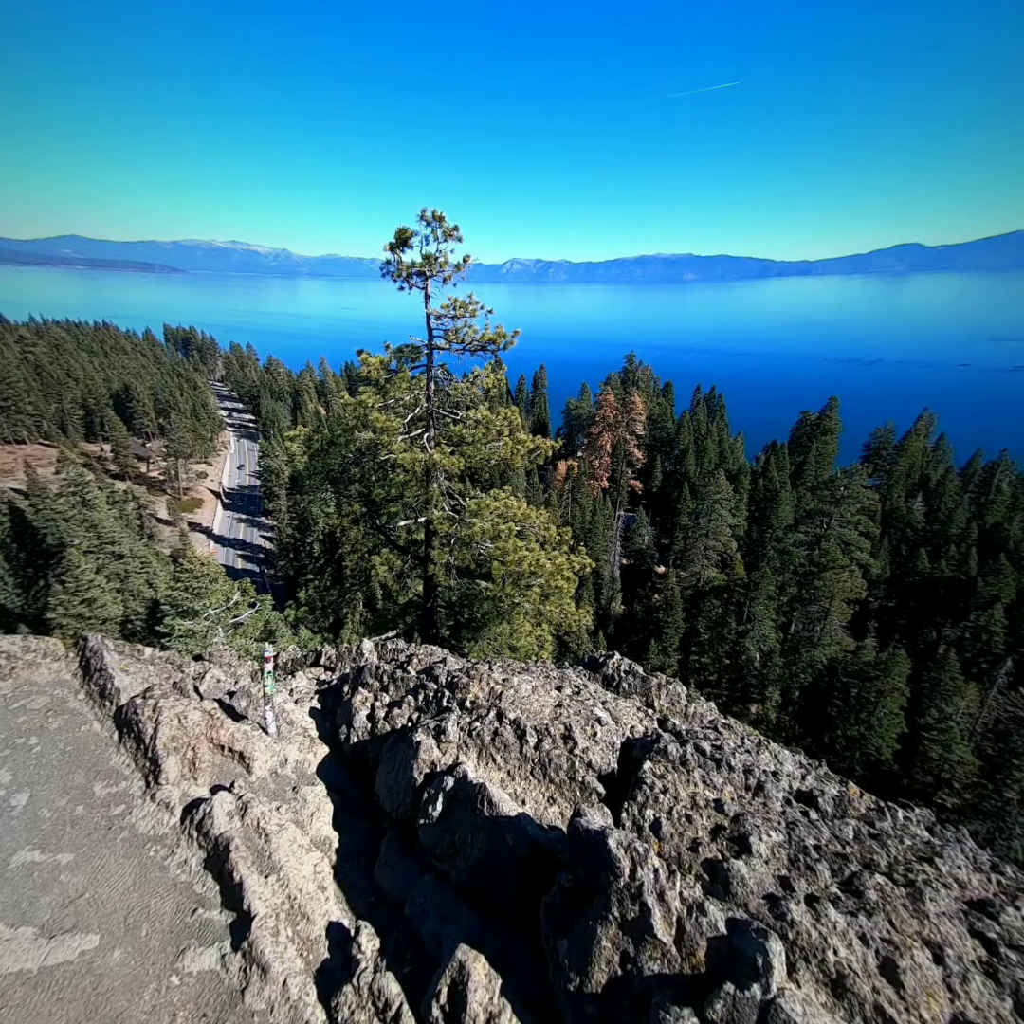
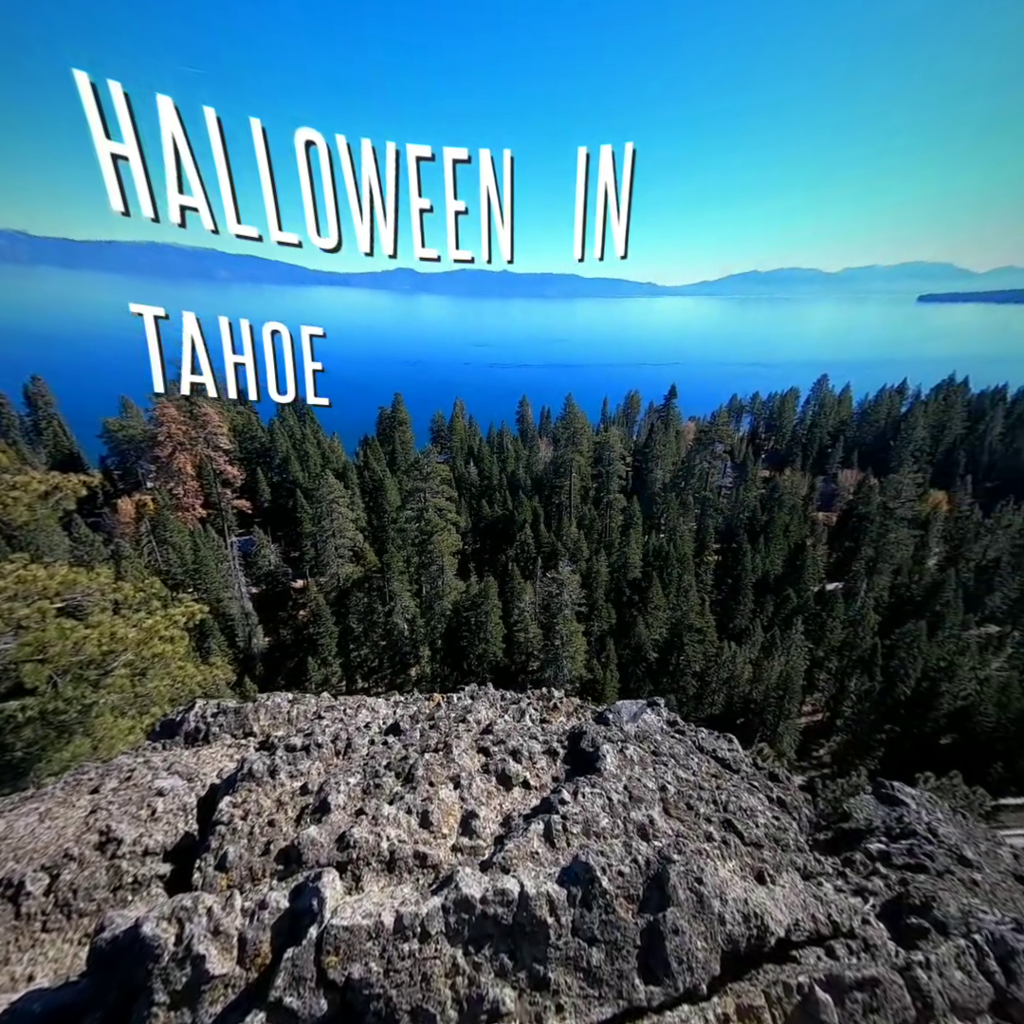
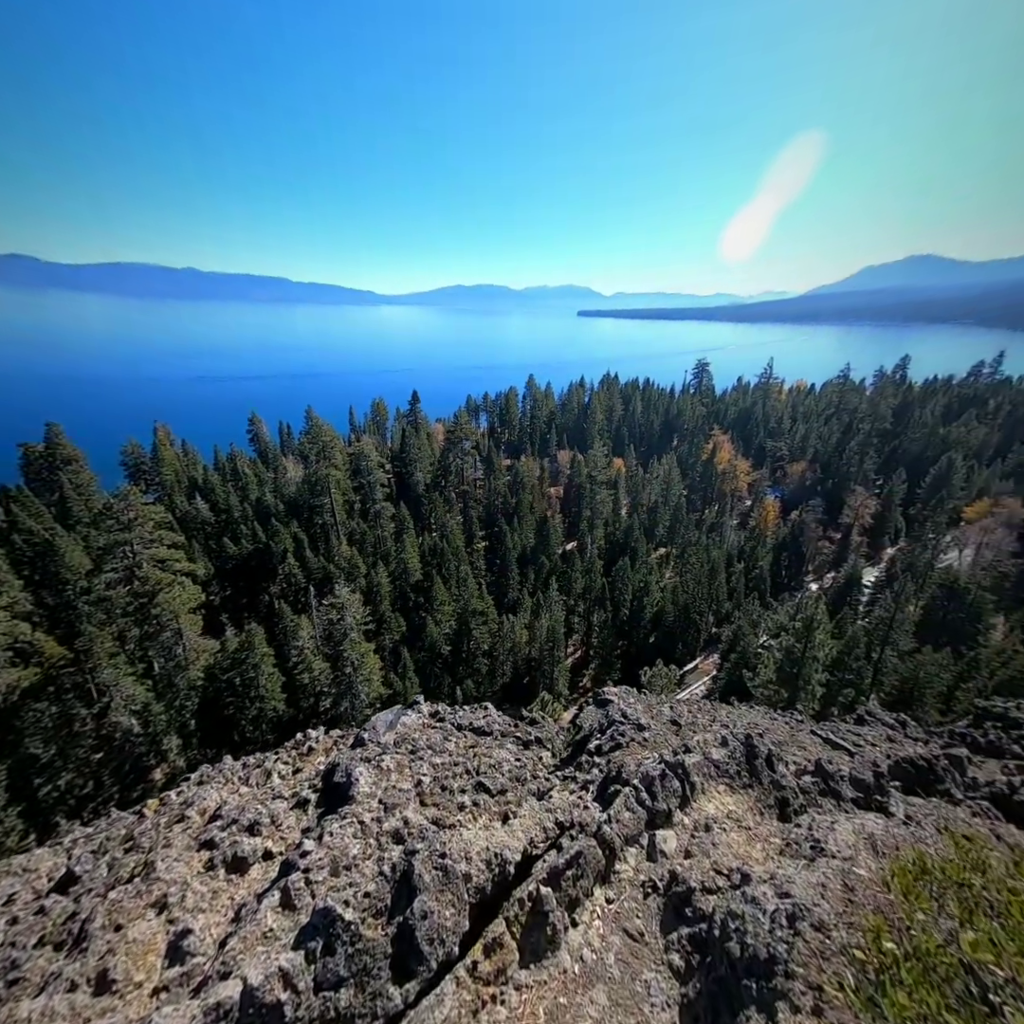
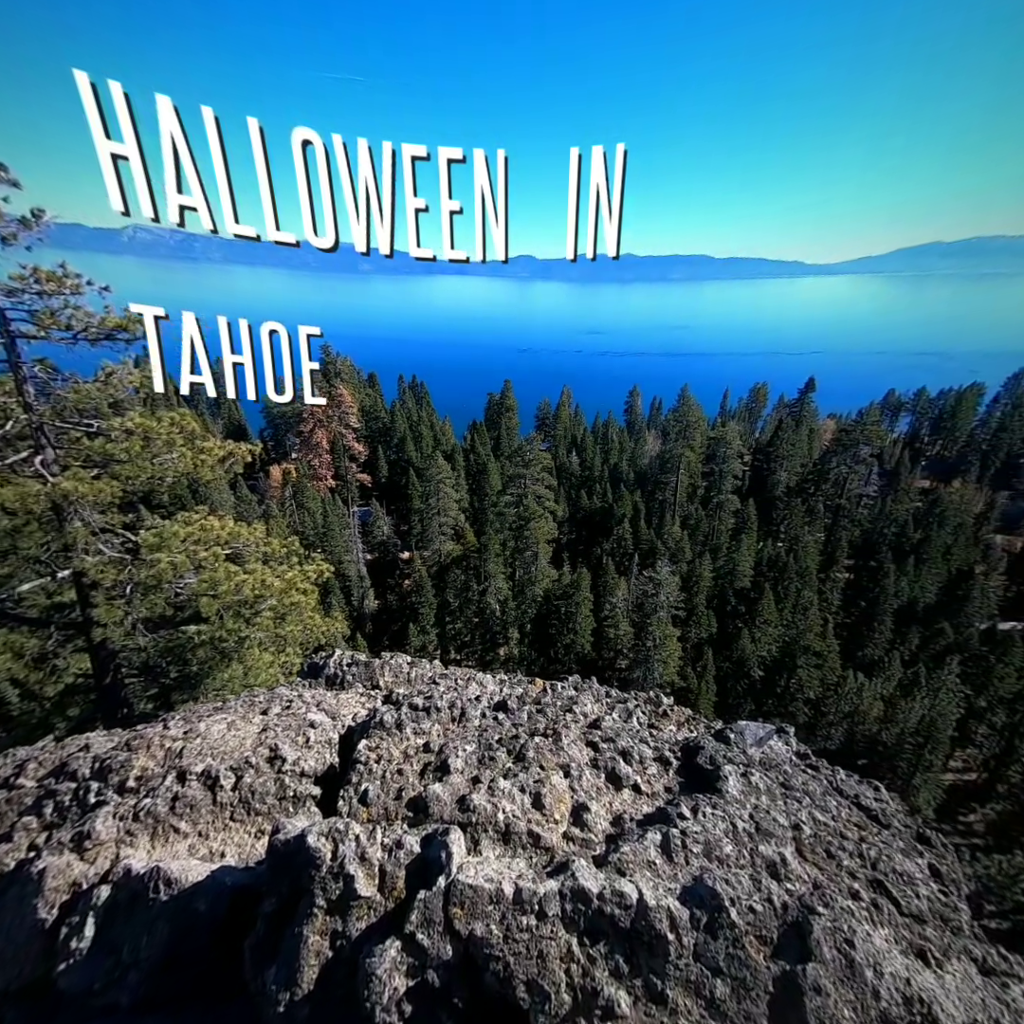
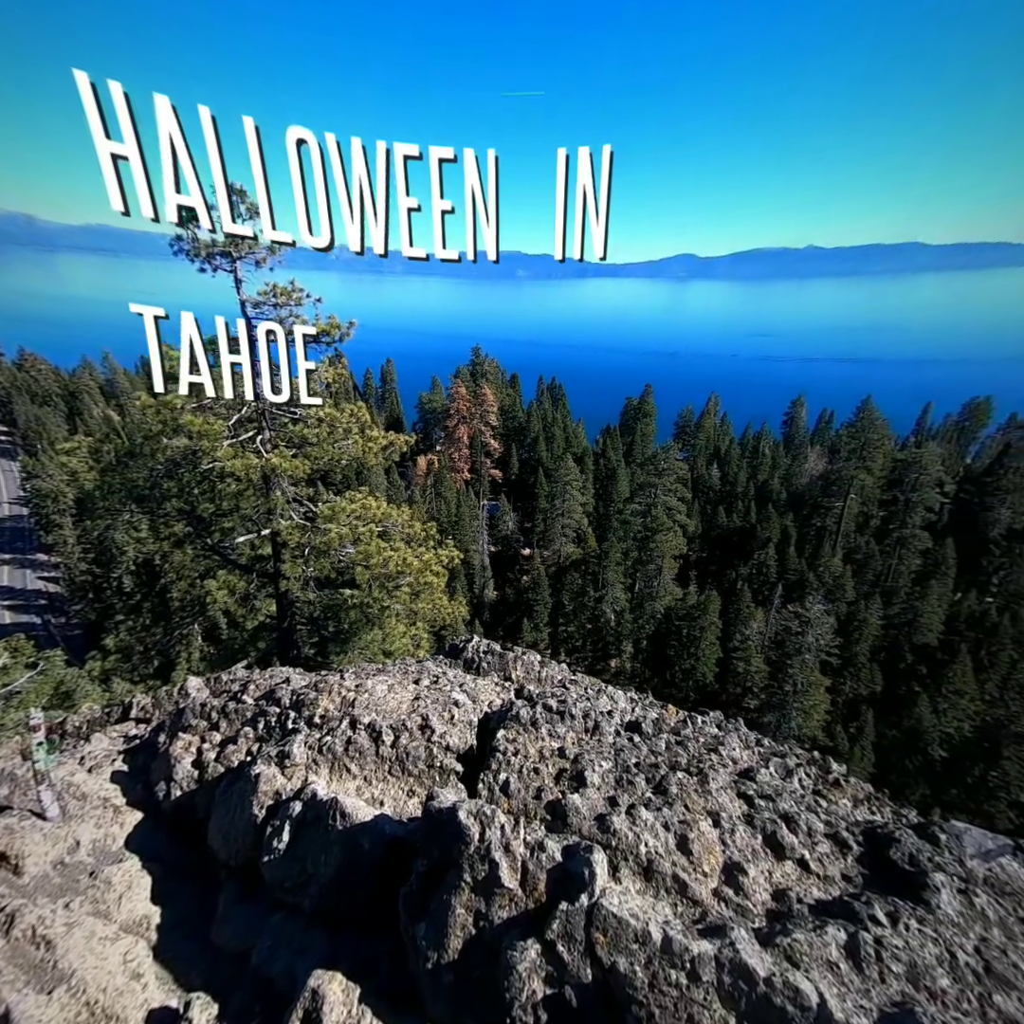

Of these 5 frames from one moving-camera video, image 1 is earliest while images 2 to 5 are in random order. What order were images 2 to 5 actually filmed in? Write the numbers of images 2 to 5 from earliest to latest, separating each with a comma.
5, 4, 2, 3
